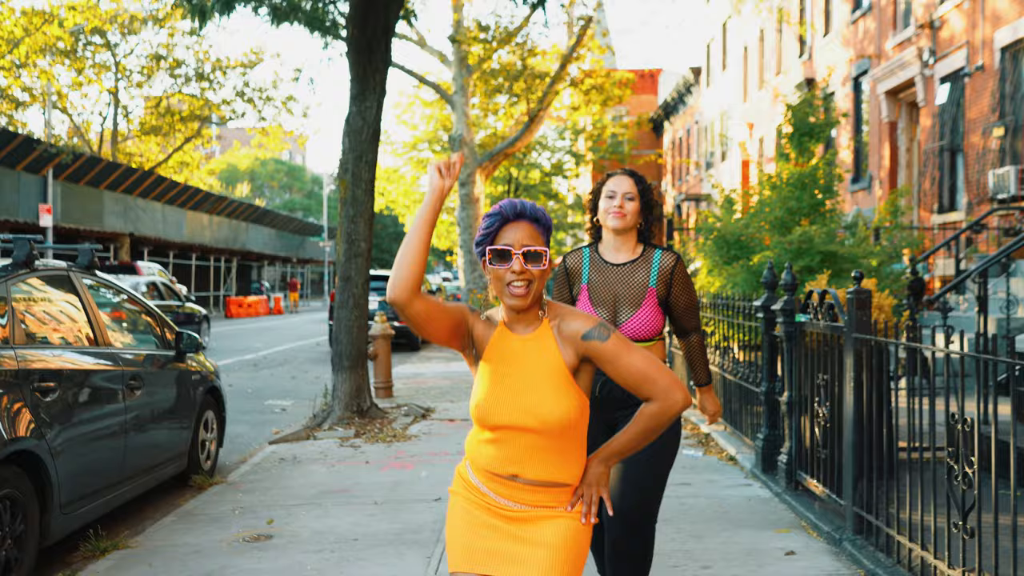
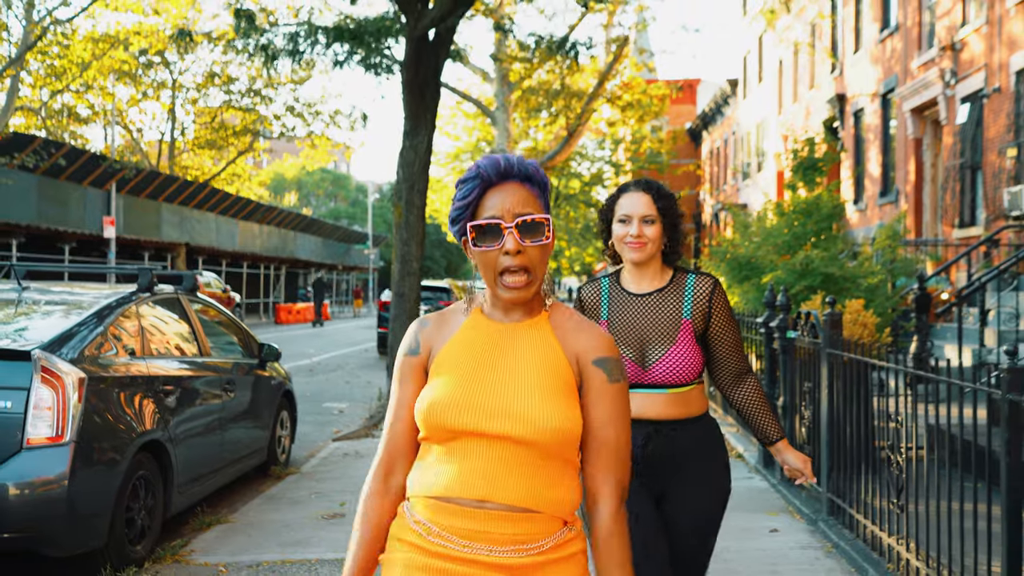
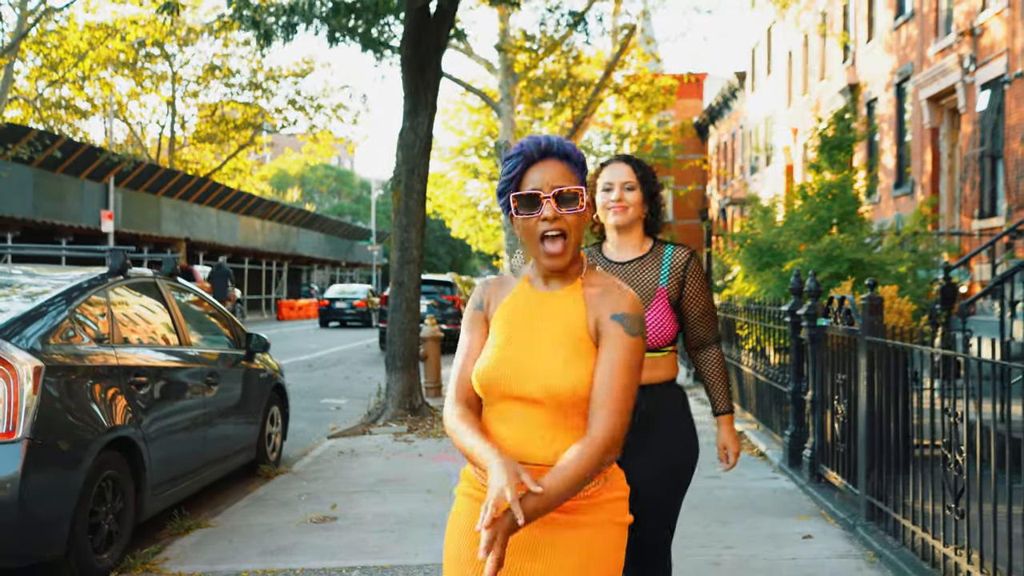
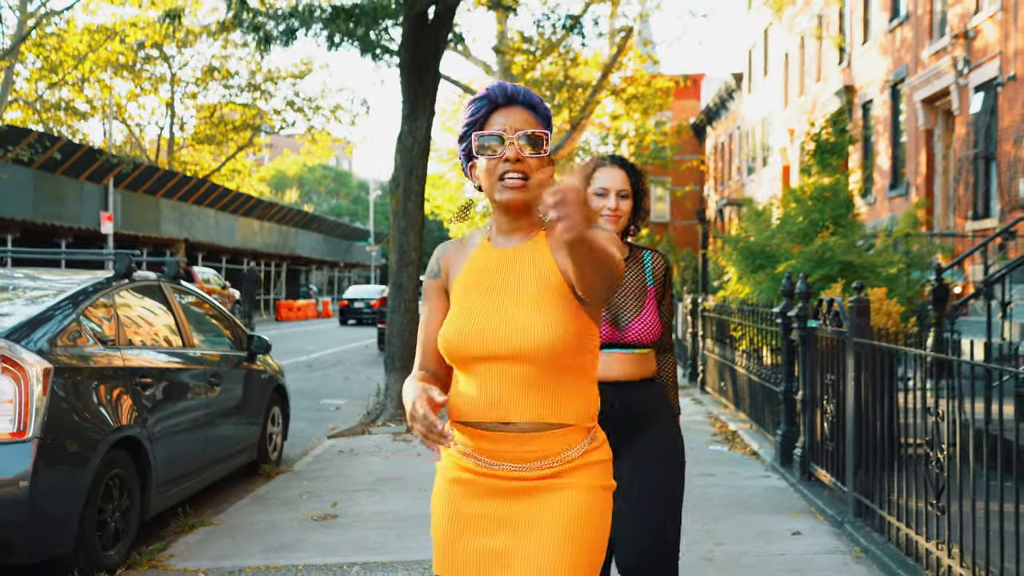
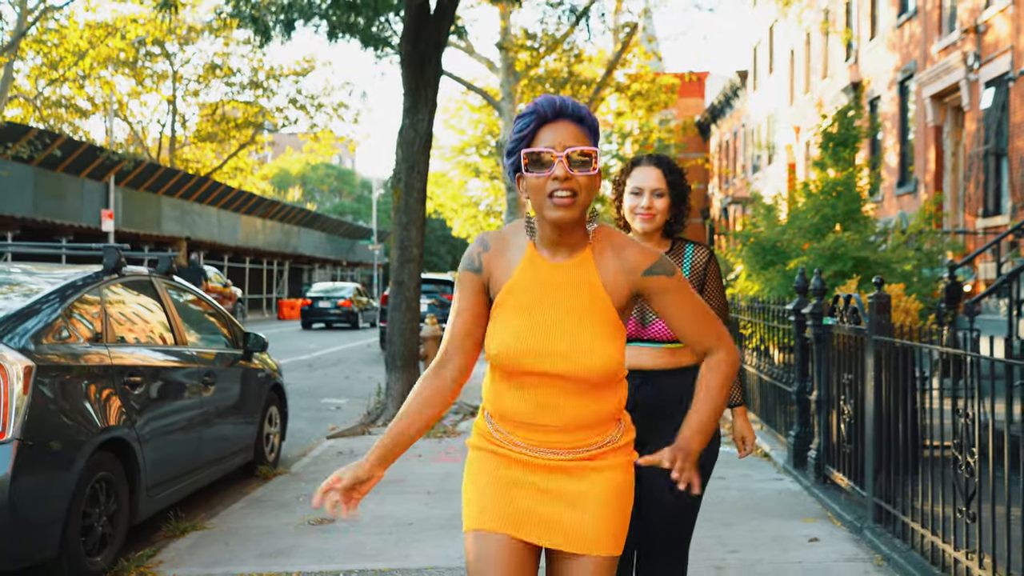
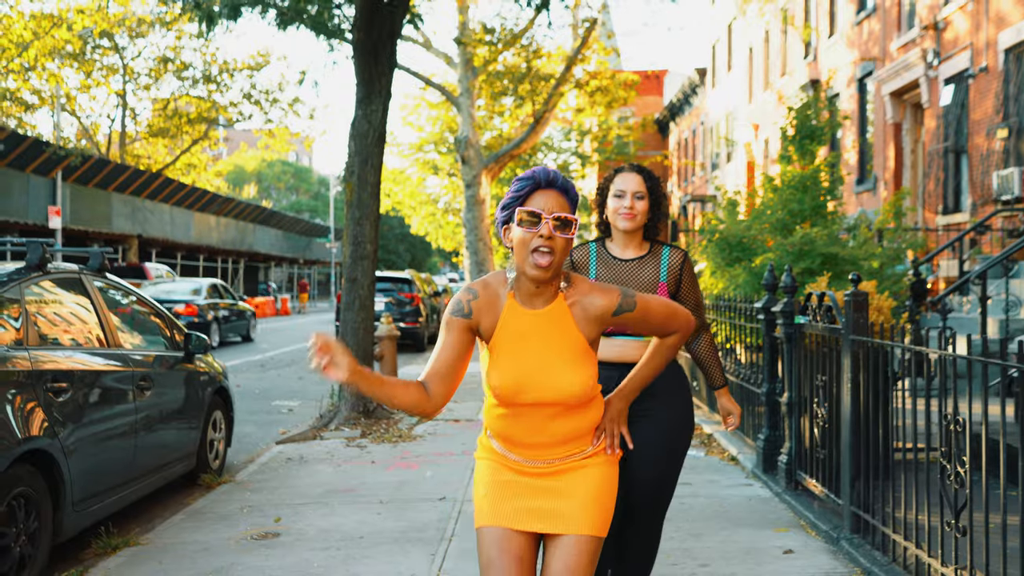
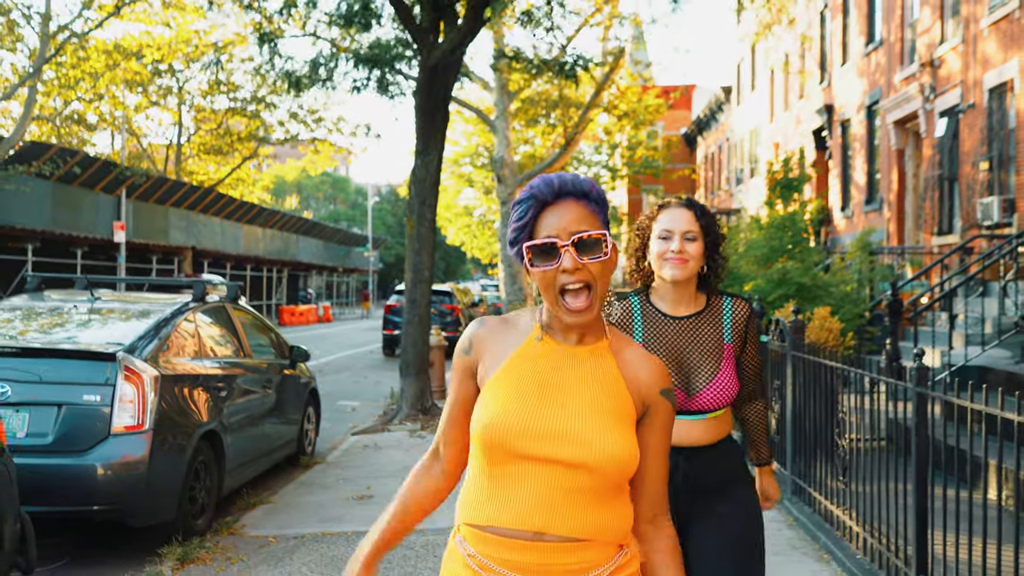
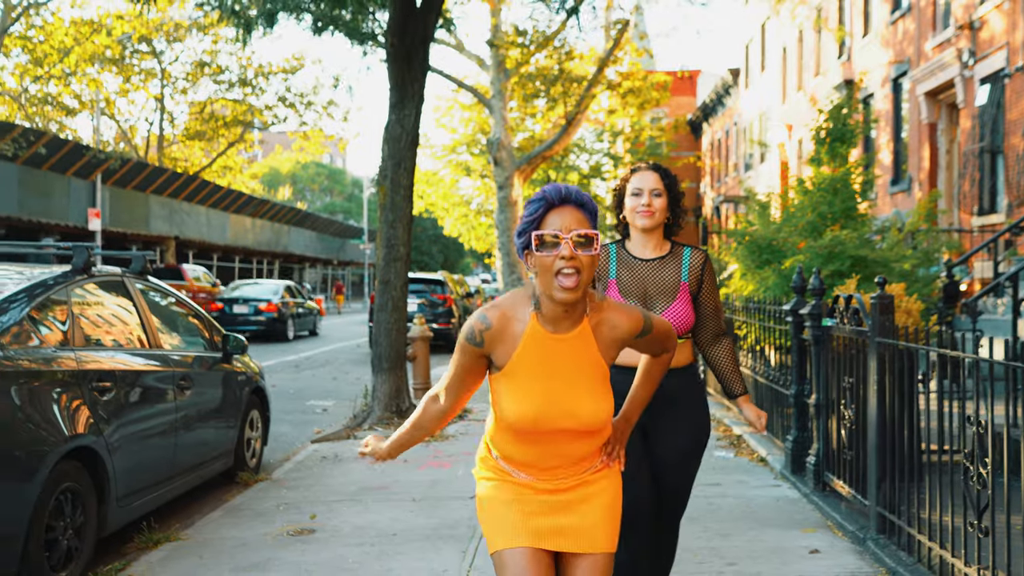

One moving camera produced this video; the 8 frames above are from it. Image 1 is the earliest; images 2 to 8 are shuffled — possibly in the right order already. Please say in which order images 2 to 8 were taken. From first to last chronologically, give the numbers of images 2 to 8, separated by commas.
6, 8, 5, 3, 4, 2, 7
